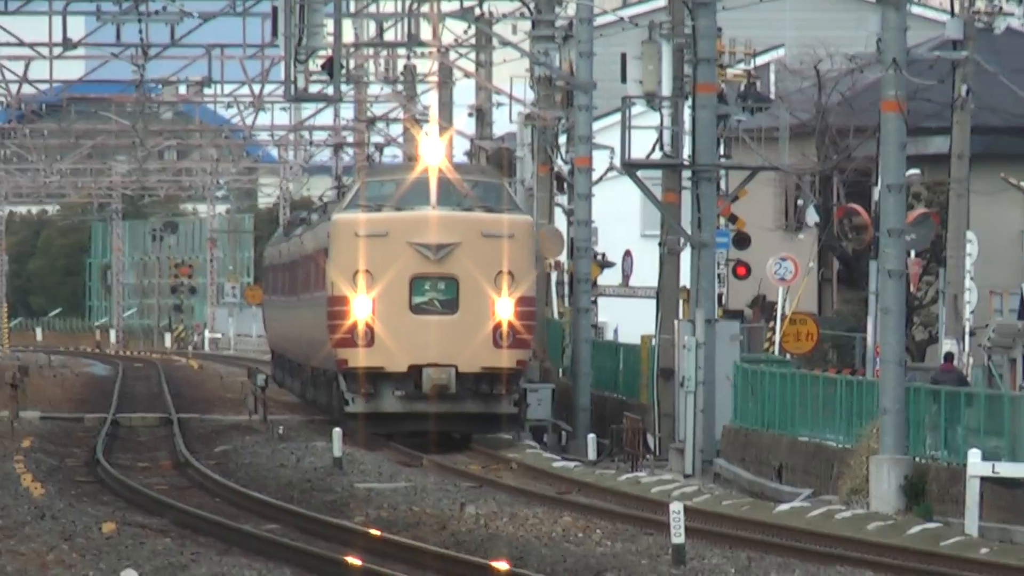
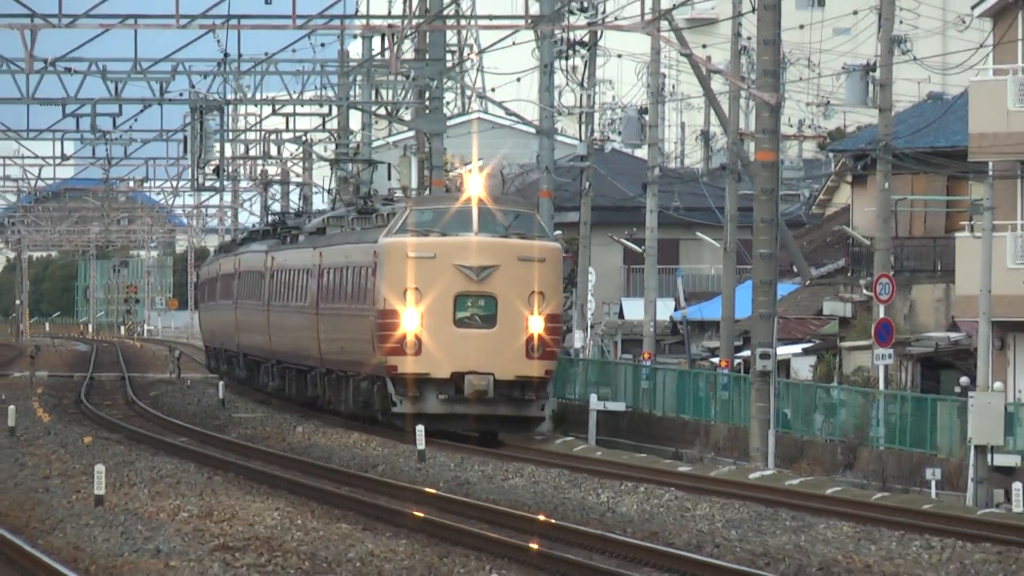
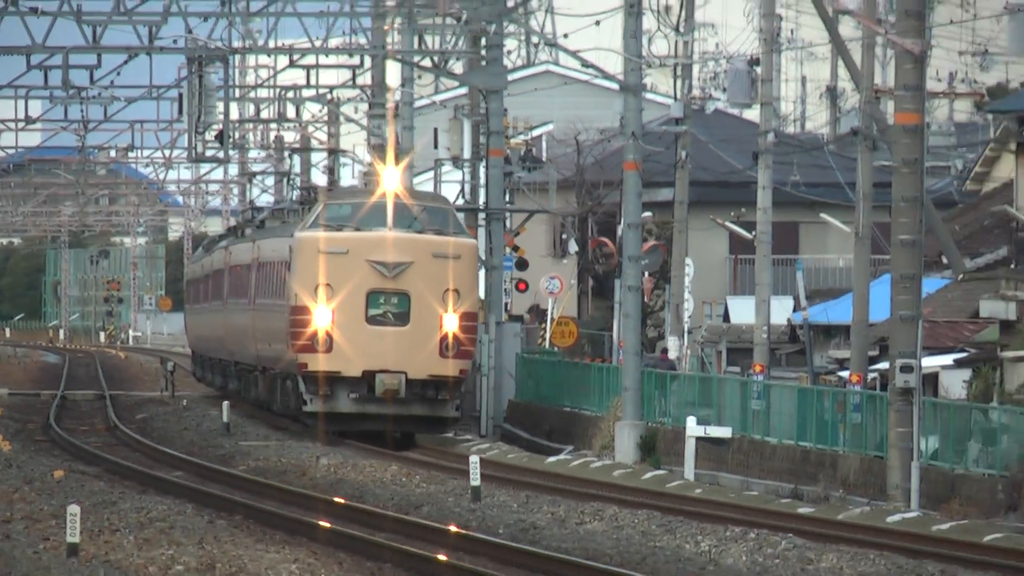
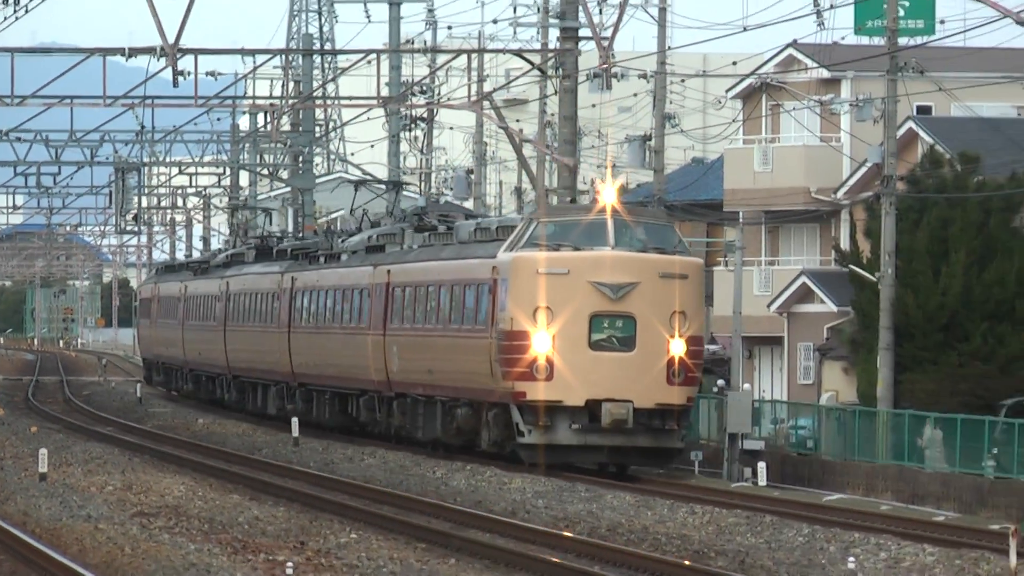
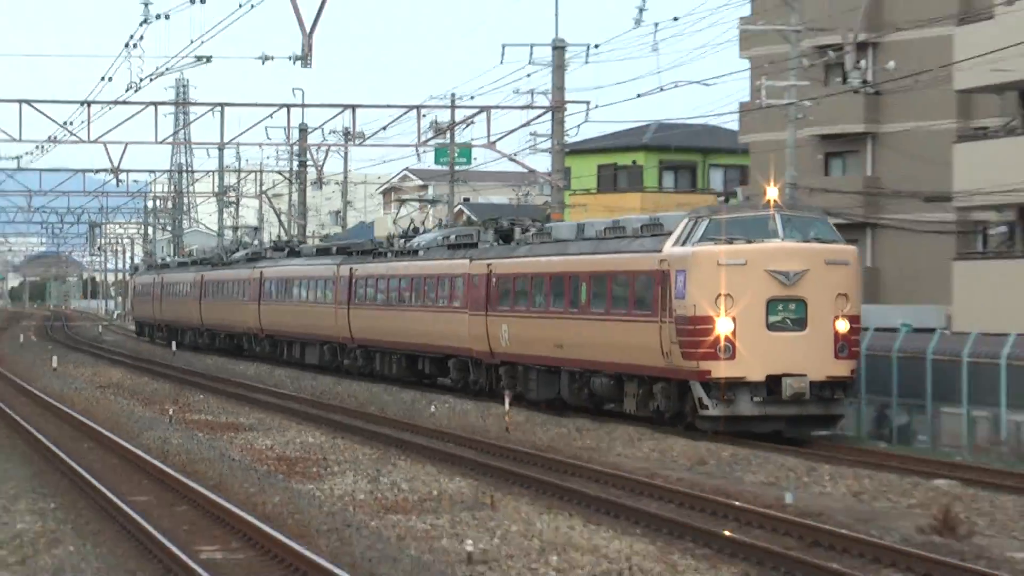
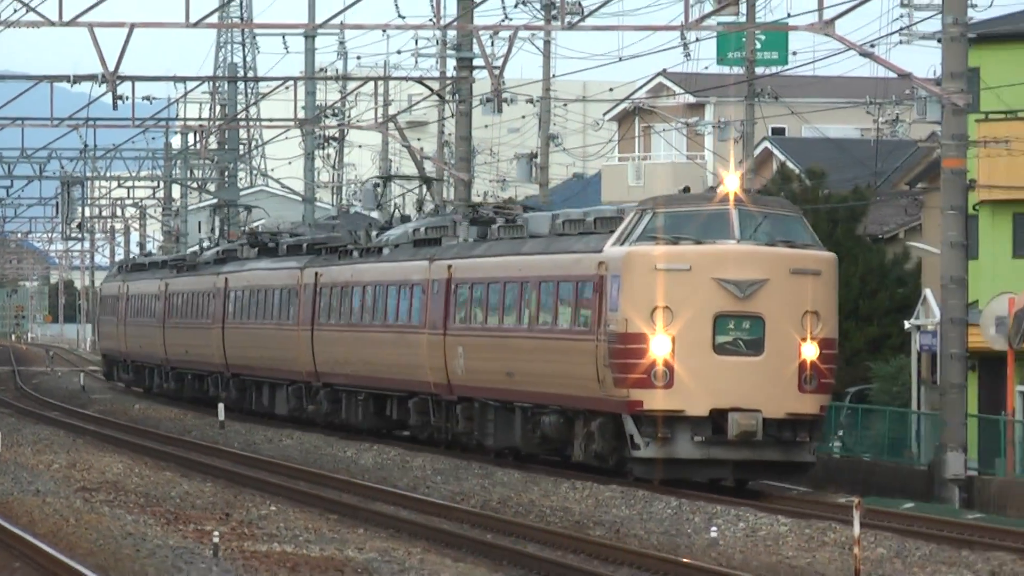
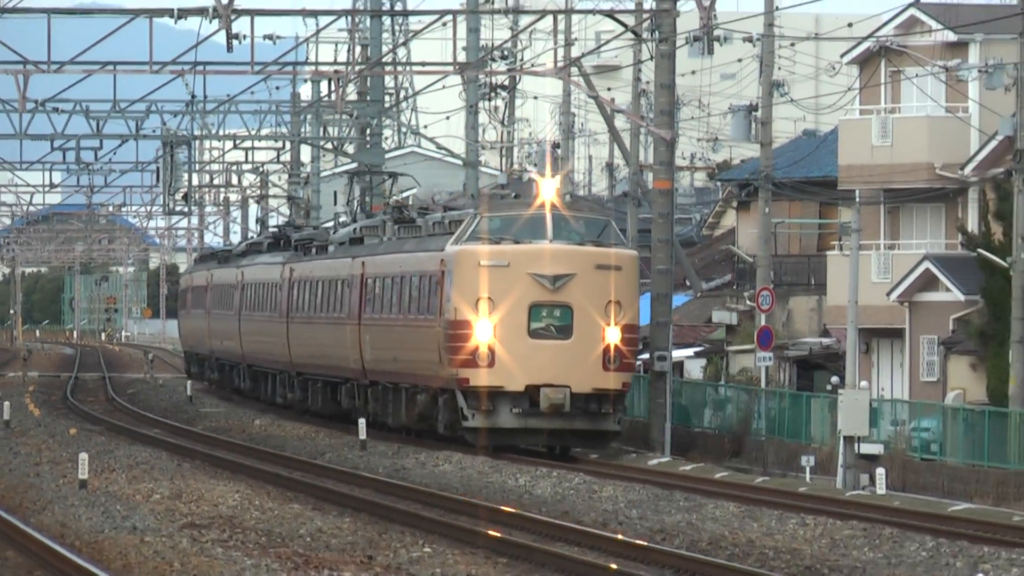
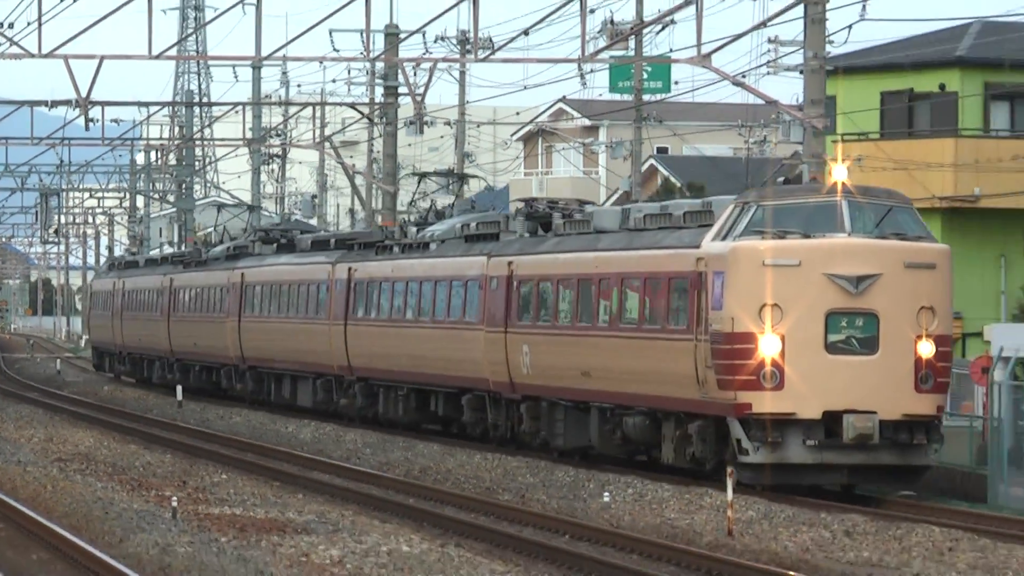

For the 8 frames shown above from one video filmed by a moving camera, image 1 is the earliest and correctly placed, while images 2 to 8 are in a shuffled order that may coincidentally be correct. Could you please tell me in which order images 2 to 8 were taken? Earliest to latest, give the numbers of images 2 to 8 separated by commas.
3, 2, 7, 4, 6, 8, 5
